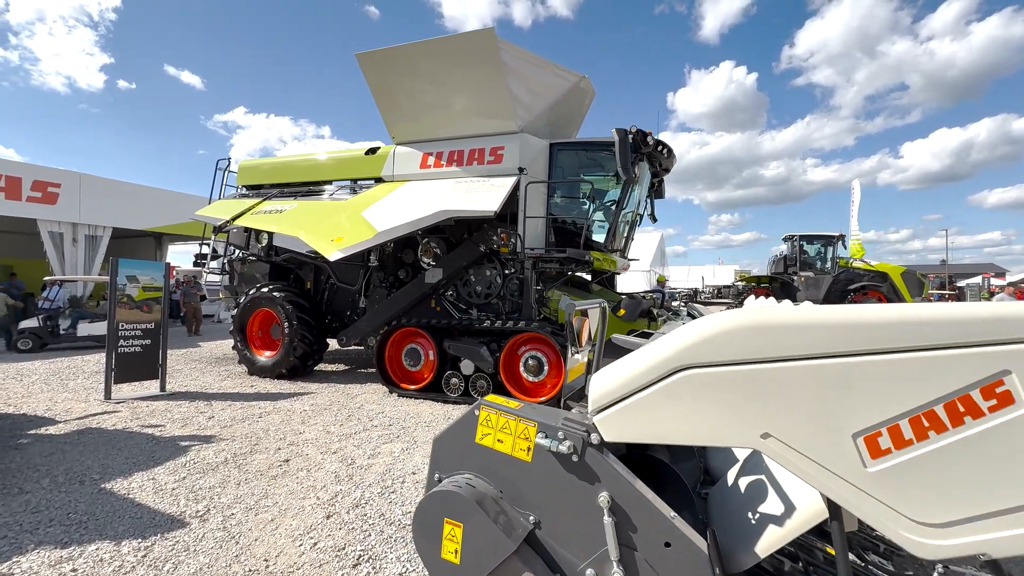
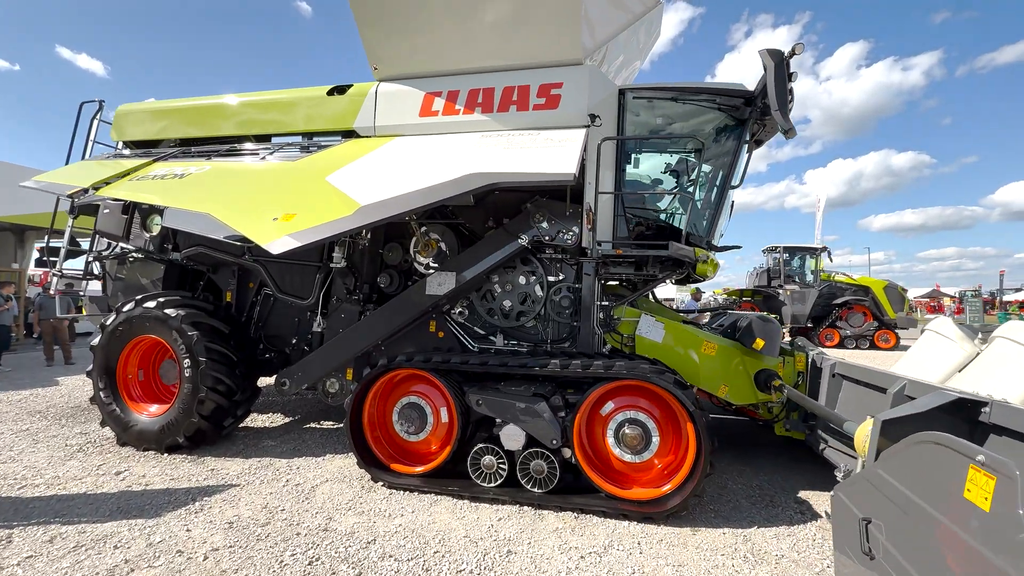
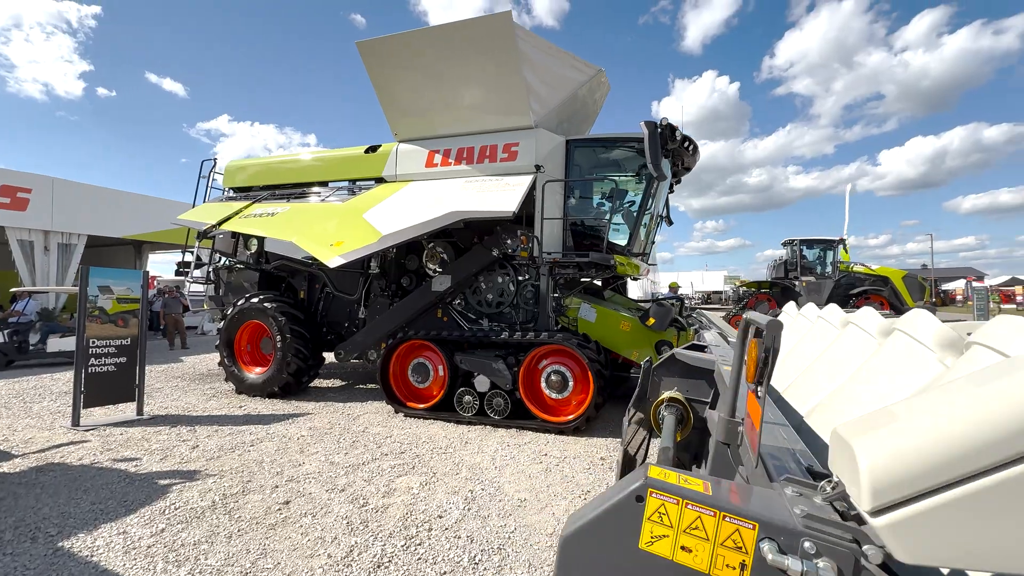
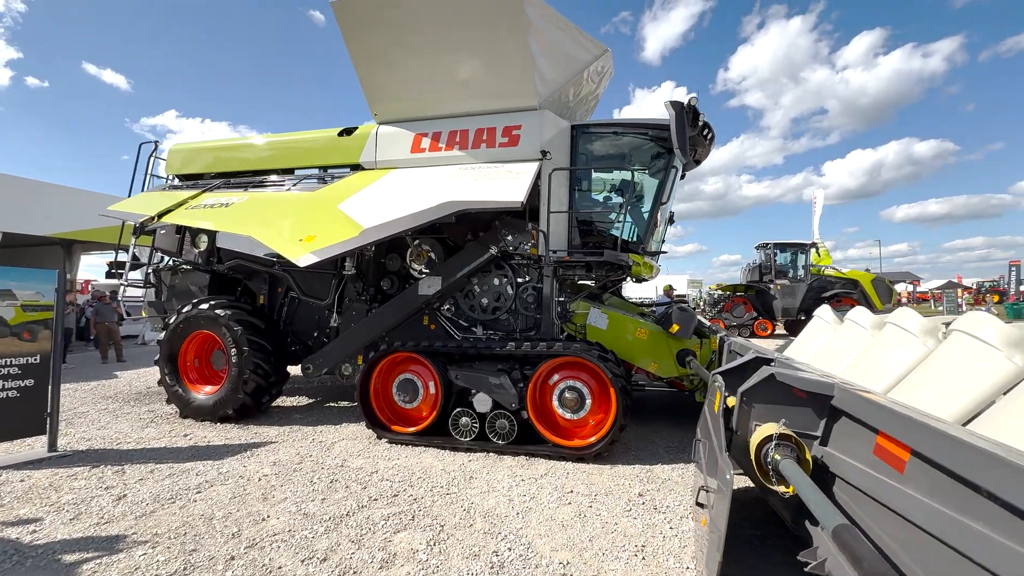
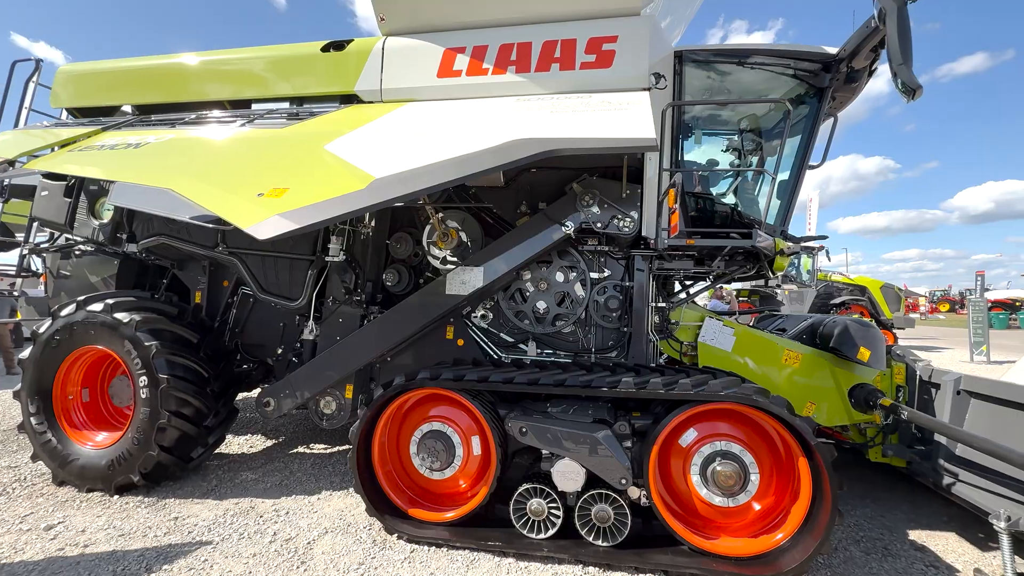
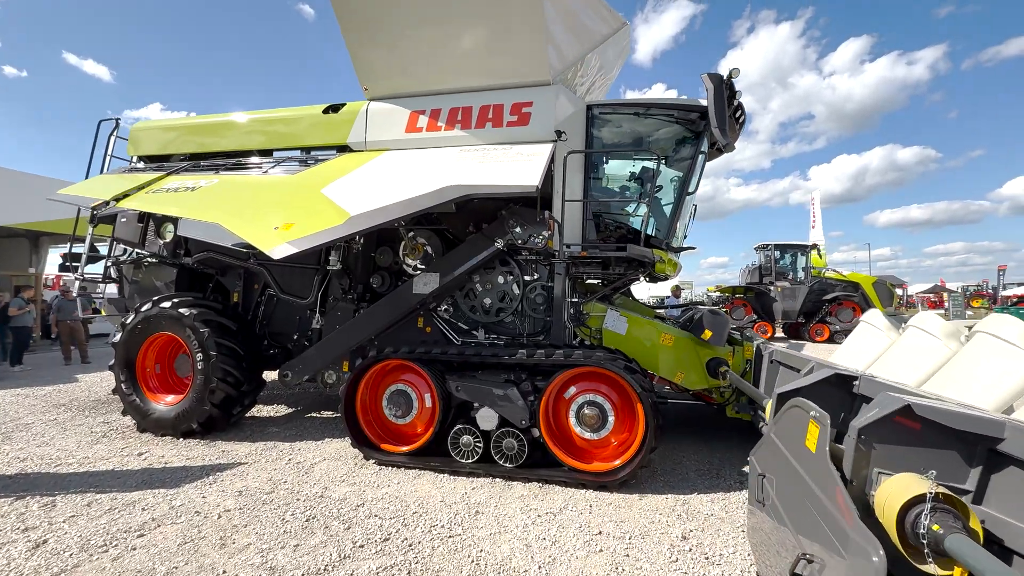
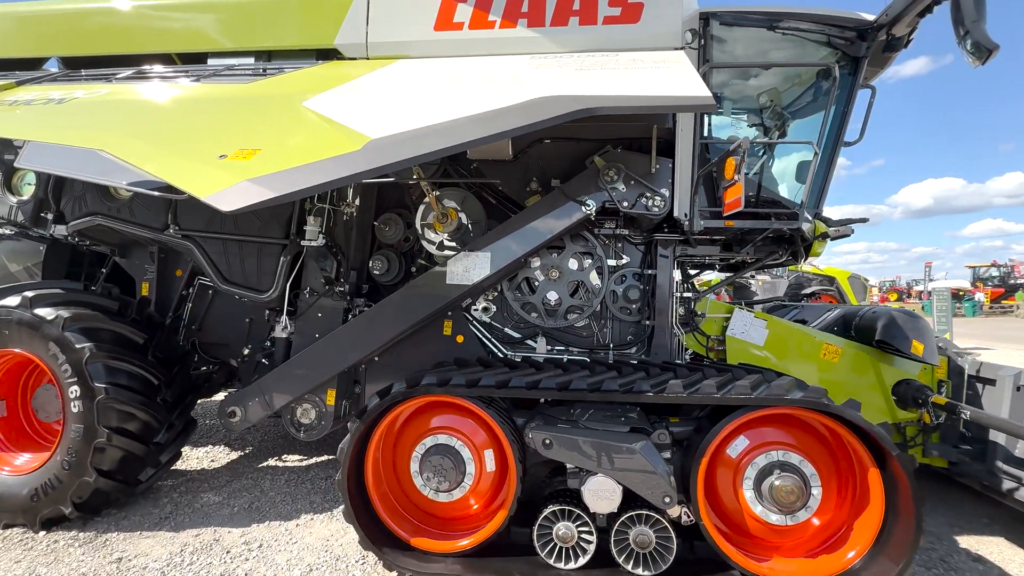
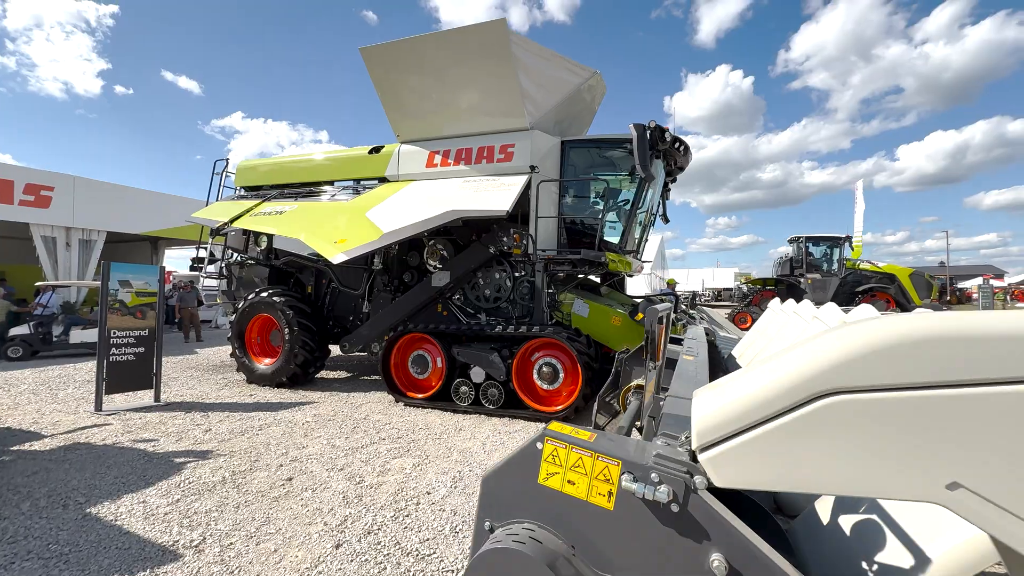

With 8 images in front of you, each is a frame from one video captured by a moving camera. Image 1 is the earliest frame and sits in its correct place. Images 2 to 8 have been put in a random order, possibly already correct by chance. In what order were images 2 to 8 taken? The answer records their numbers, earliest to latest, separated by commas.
8, 3, 4, 6, 2, 5, 7
